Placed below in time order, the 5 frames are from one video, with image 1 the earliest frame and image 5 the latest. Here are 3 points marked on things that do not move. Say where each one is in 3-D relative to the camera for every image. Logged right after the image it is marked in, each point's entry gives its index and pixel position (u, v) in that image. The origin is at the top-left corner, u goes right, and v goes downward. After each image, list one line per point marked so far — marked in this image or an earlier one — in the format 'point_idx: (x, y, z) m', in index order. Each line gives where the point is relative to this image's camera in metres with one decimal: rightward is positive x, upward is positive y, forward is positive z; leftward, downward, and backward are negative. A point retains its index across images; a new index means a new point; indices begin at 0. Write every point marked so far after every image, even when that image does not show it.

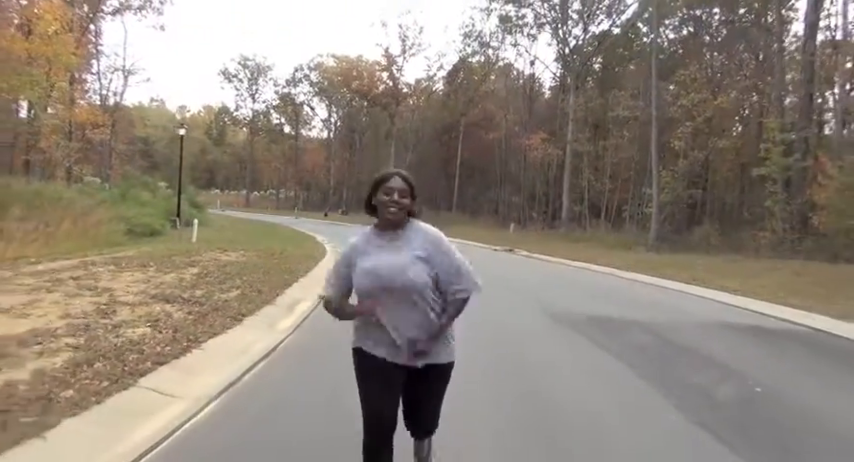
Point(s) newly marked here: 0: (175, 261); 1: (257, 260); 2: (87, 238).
0: (-7.3, -0.9, +16.0) m
1: (-5.6, -1.0, +17.7) m
2: (-11.9, -0.2, +18.8) m
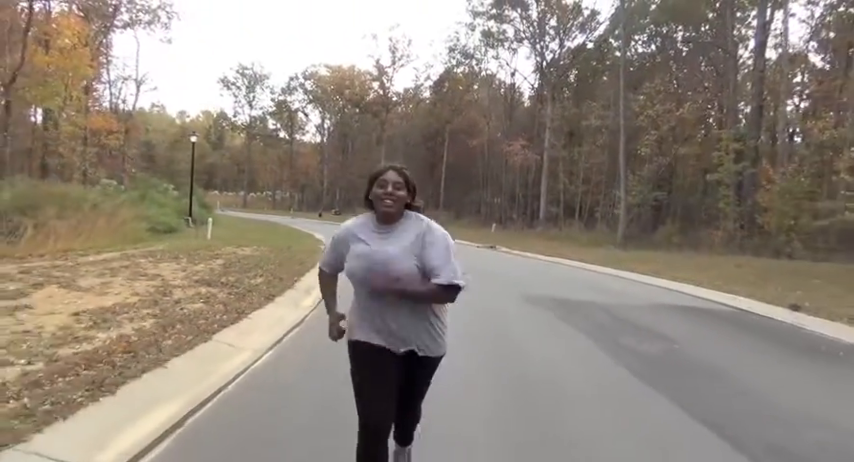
0: (-7.6, -0.8, +18.3) m
1: (-5.9, -0.9, +20.1) m
2: (-12.3, -0.2, +21.0) m
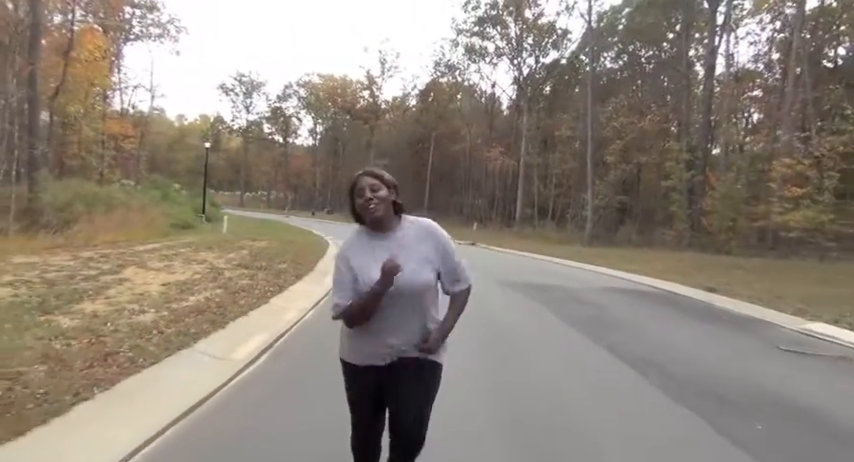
0: (-8.0, -0.6, +21.6) m
1: (-6.3, -0.7, +23.5) m
2: (-12.7, +0.1, +24.1) m
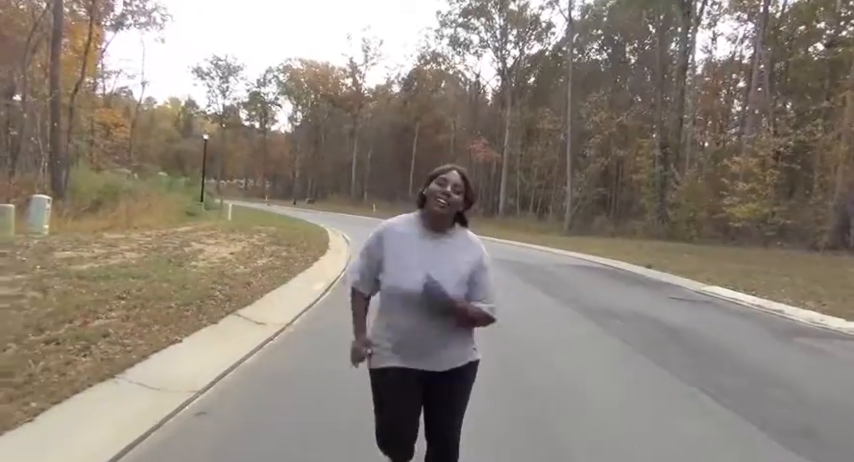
0: (-7.8, -0.1, +23.9) m
1: (-6.2, -0.1, +25.9) m
2: (-12.6, +0.7, +26.2) m
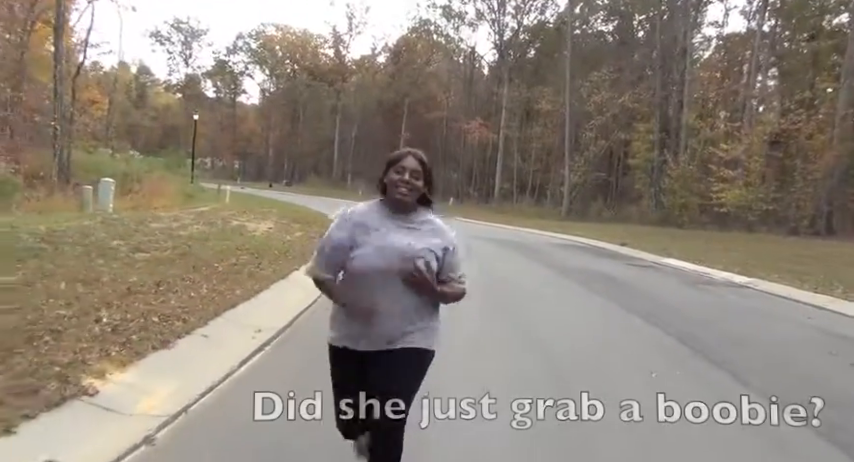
0: (-6.1, +0.1, +21.7) m
1: (-4.7, +0.1, +23.8) m
2: (-11.1, +1.0, +23.5) m
